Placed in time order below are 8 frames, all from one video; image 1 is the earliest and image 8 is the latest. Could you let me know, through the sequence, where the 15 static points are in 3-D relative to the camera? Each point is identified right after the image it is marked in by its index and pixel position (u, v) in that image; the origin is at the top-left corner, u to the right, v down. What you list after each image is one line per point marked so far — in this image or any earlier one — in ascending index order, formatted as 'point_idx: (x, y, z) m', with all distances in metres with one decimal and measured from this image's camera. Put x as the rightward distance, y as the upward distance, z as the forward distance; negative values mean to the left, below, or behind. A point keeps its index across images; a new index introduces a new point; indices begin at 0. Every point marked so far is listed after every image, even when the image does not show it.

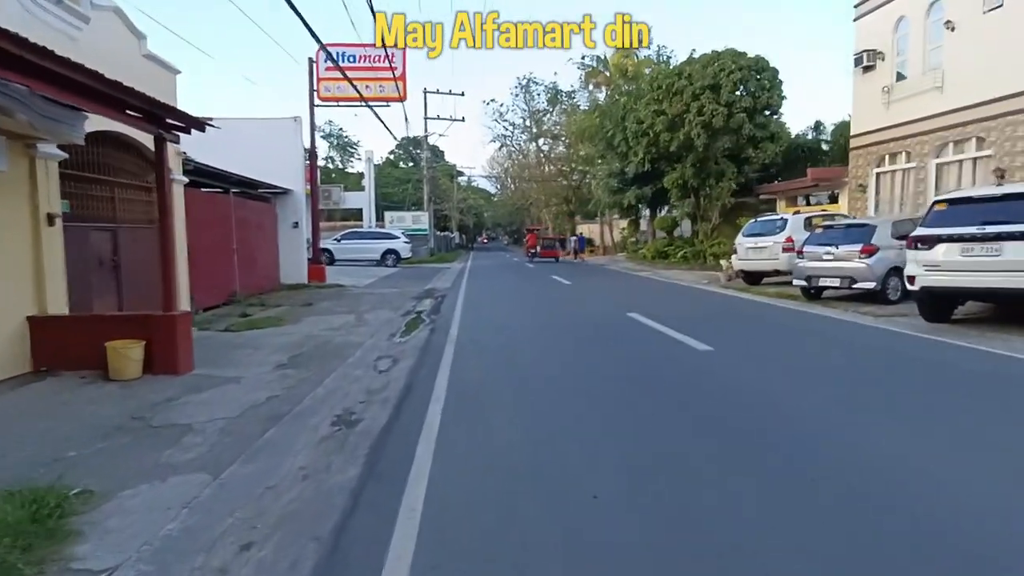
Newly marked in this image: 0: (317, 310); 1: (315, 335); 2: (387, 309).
0: (-6.0, -0.7, +18.2) m
1: (-4.5, -1.1, +13.5) m
2: (-3.9, -0.6, +18.6) m
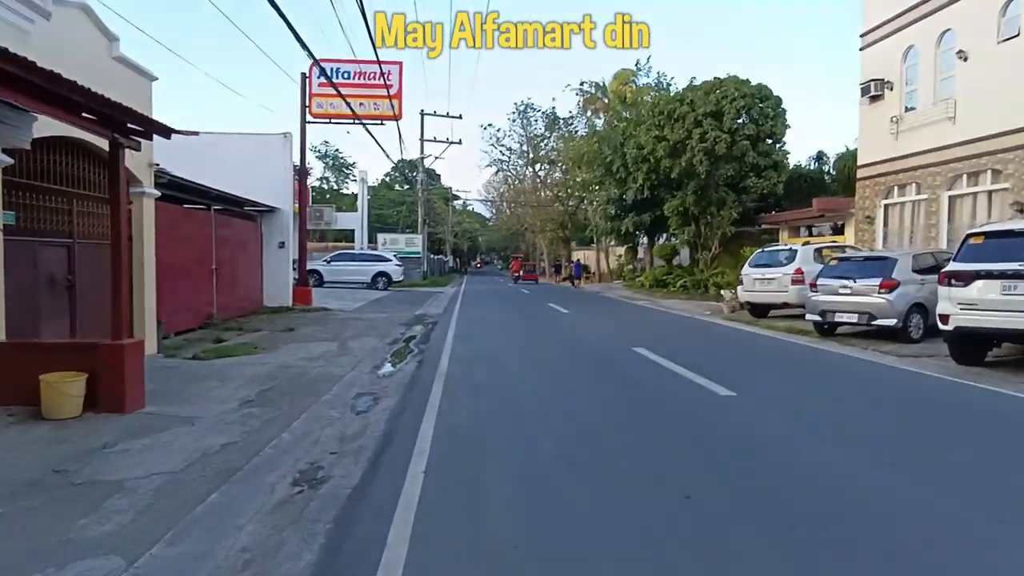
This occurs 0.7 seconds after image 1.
0: (-6.2, -1.4, +17.0) m
1: (-4.6, -1.6, +12.3) m
2: (-4.1, -1.4, +17.4) m
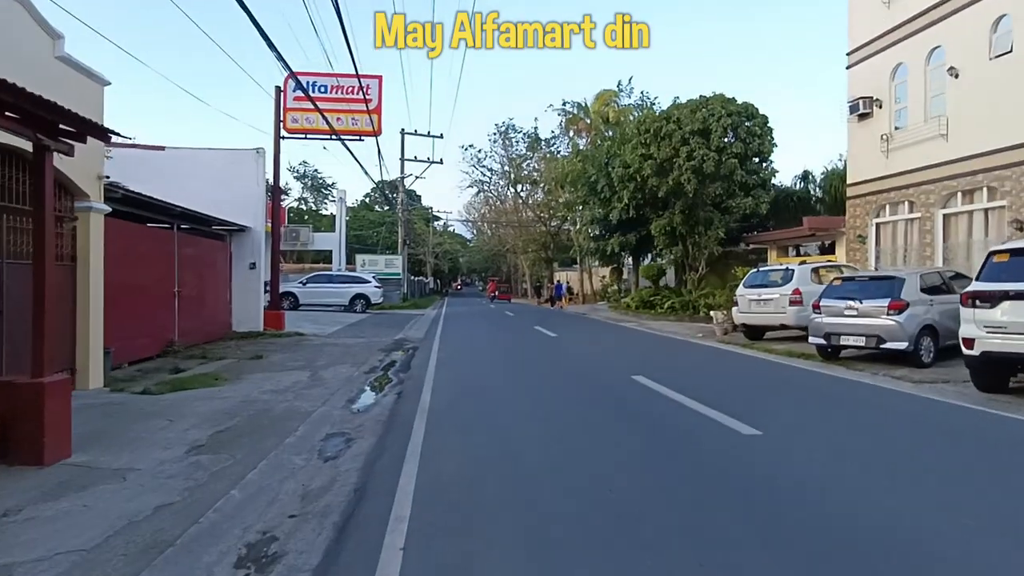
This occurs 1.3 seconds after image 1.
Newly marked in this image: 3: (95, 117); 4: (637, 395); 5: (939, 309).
0: (-6.5, -2.0, +15.7) m
1: (-4.8, -2.1, +11.0) m
2: (-4.5, -2.1, +16.1) m
3: (-8.4, +3.4, +11.9) m
4: (+2.7, -2.3, +12.6) m
5: (+10.4, -0.5, +14.3) m
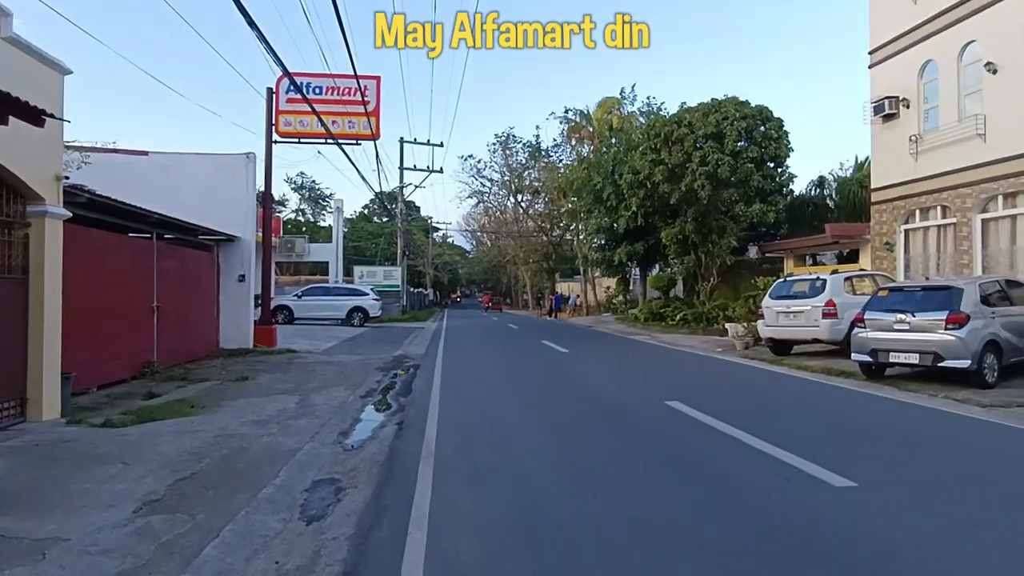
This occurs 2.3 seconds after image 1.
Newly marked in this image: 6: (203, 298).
0: (-6.2, -2.4, +14.2) m
1: (-4.5, -2.3, +9.5) m
2: (-4.2, -2.4, +14.6) m
3: (-8.1, +3.1, +10.4) m
4: (+3.0, -2.6, +11.1) m
5: (+10.7, -0.8, +12.8) m
6: (-10.2, -0.3, +19.4) m
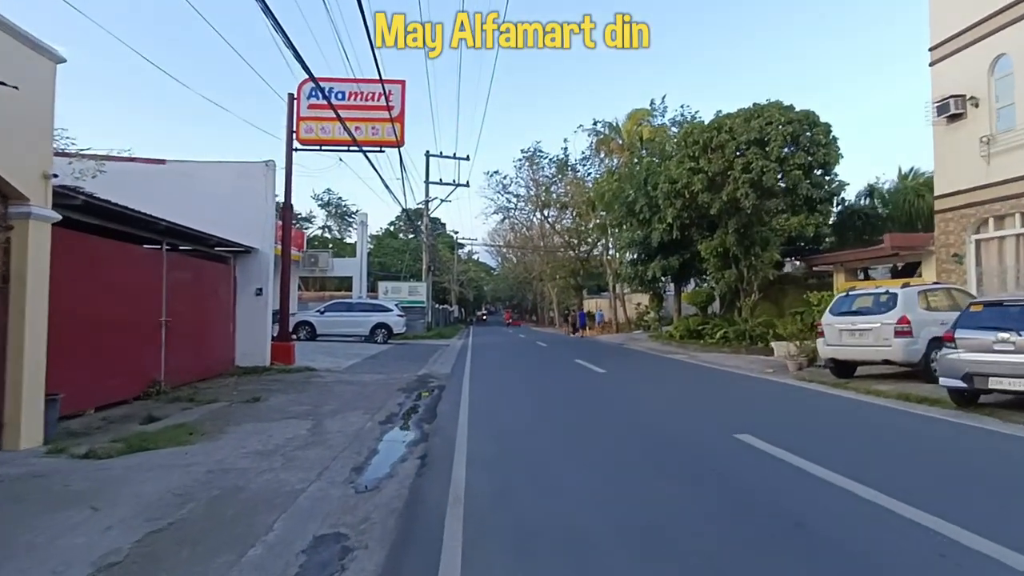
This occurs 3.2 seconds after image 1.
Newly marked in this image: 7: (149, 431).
0: (-5.4, -2.7, +12.9) m
1: (-3.9, -2.5, +8.2) m
2: (-3.4, -2.7, +13.3) m
3: (-7.5, +2.9, +9.4) m
4: (+3.7, -2.8, +9.5) m
5: (+11.4, -1.0, +10.9) m
6: (-9.2, -0.8, +18.4) m
7: (-6.3, -2.5, +10.3) m
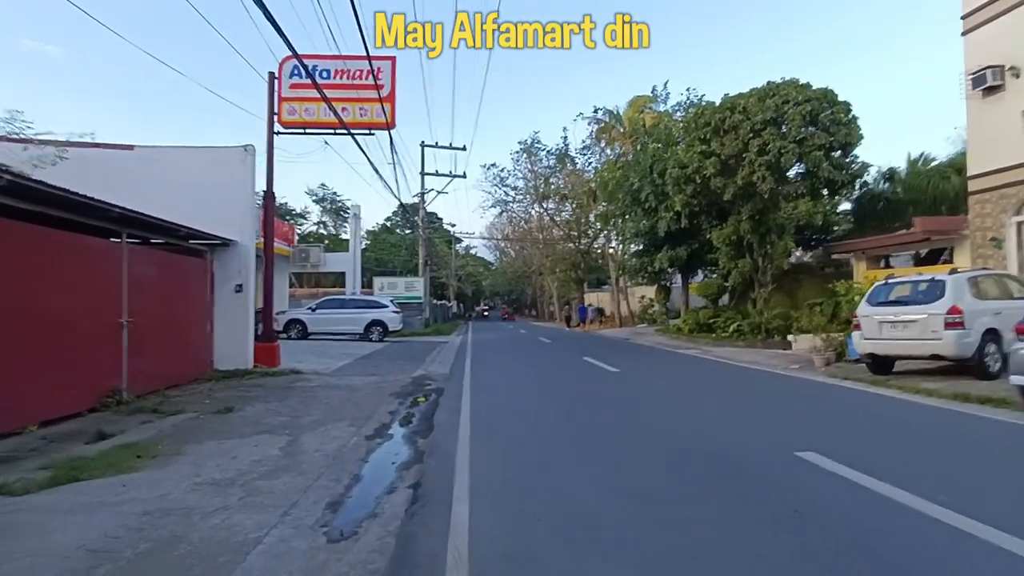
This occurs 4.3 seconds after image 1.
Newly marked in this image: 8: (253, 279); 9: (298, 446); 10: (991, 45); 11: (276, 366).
0: (-5.3, -2.6, +11.3) m
1: (-3.7, -2.4, +6.6) m
2: (-3.2, -2.6, +11.6) m
3: (-7.4, +3.0, +7.8) m
4: (+3.8, -2.6, +7.9) m
5: (+11.5, -0.7, +9.3) m
6: (-9.1, -0.7, +16.7) m
7: (-6.2, -2.4, +8.7) m
8: (-8.2, +0.3, +18.6) m
9: (-3.4, -2.5, +9.4) m
10: (+15.9, +8.0, +19.4) m
11: (-7.7, -2.5, +19.1) m
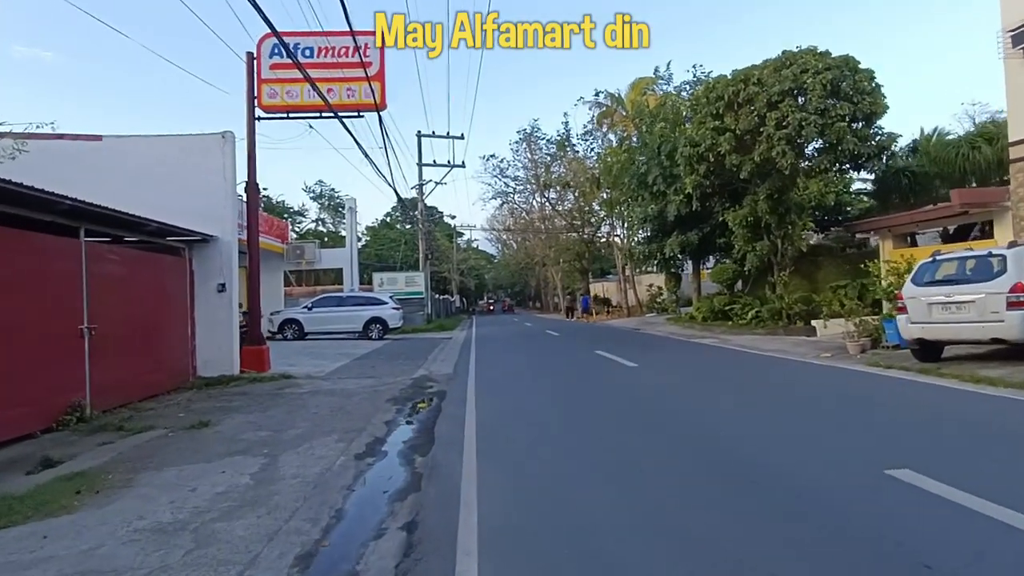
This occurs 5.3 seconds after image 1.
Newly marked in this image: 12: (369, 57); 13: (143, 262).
0: (-5.1, -2.6, +9.8) m
1: (-3.6, -2.4, +5.1) m
2: (-3.0, -2.5, +10.2) m
3: (-7.4, +2.9, +6.3) m
4: (+4.0, -2.3, +6.4) m
5: (+11.7, -0.2, +7.8) m
6: (-8.9, -0.7, +15.3) m
7: (-6.0, -2.5, +7.3) m
8: (-8.0, +0.3, +17.2) m
9: (-3.2, -2.5, +8.0) m
10: (+15.8, +8.8, +17.7) m
11: (-7.4, -2.5, +17.7) m
12: (-4.7, +7.6, +19.7) m
13: (-8.9, +0.6, +14.3) m
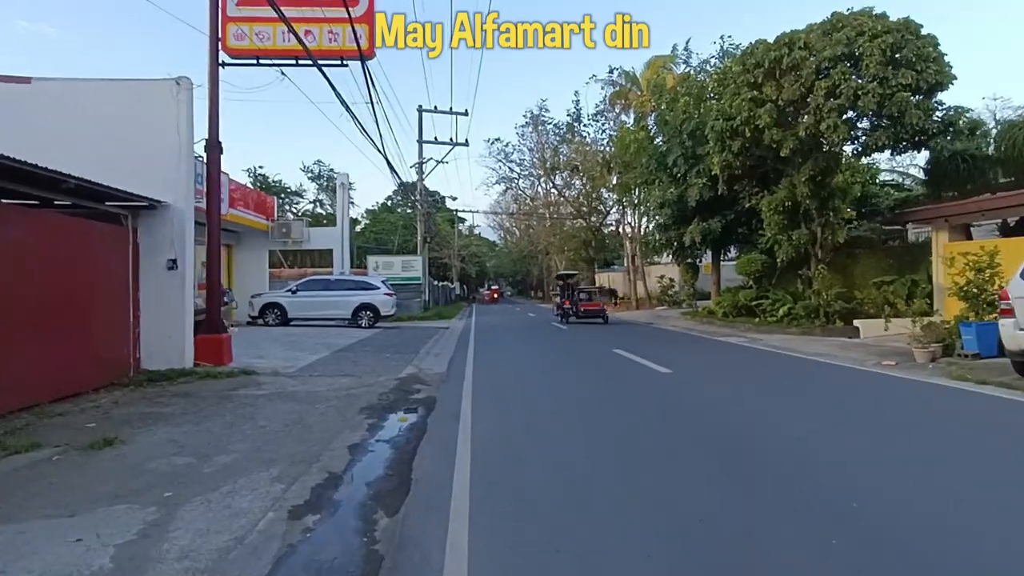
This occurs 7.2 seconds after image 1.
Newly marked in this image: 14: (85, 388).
0: (-5.0, -2.2, +7.1) m
1: (-3.5, -2.2, +2.4) m
2: (-2.9, -2.2, +7.5) m
3: (-7.1, +3.2, +3.4) m
4: (+4.1, -2.3, +3.7) m
5: (+11.8, -0.3, +5.0) m
6: (-8.7, -0.1, +12.5) m
7: (-5.9, -2.1, +4.6) m
8: (-7.8, +0.9, +14.4) m
9: (-3.1, -2.2, +5.2) m
10: (+16.2, +8.7, +14.8) m
11: (-7.3, -1.9, +15.0) m
12: (-4.3, +8.2, +16.7) m
13: (-8.7, +1.1, +11.5) m
14: (-8.6, -2.0, +12.0) m
